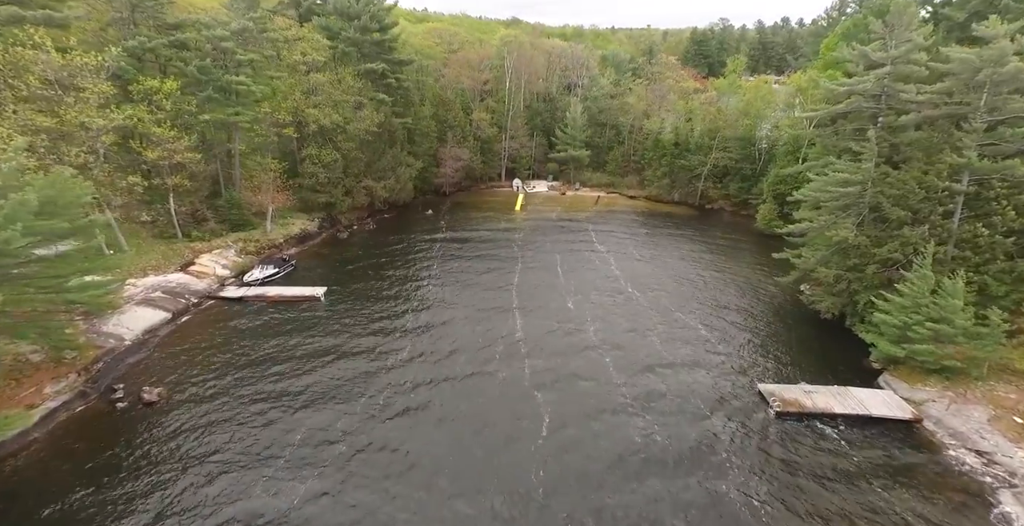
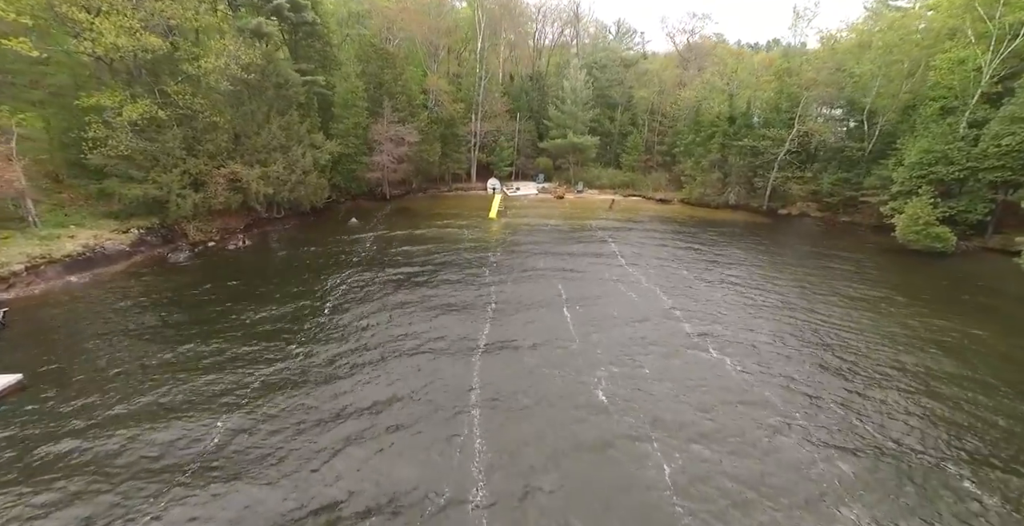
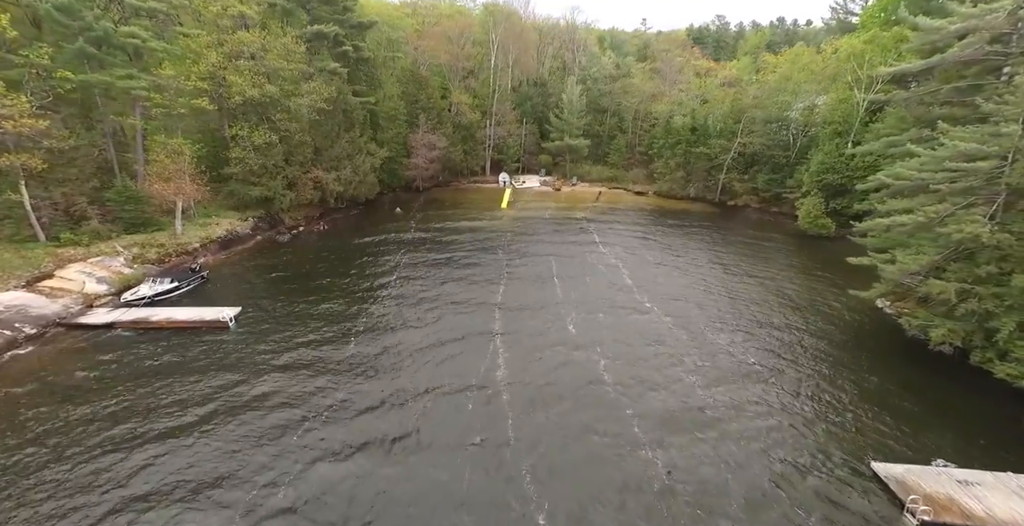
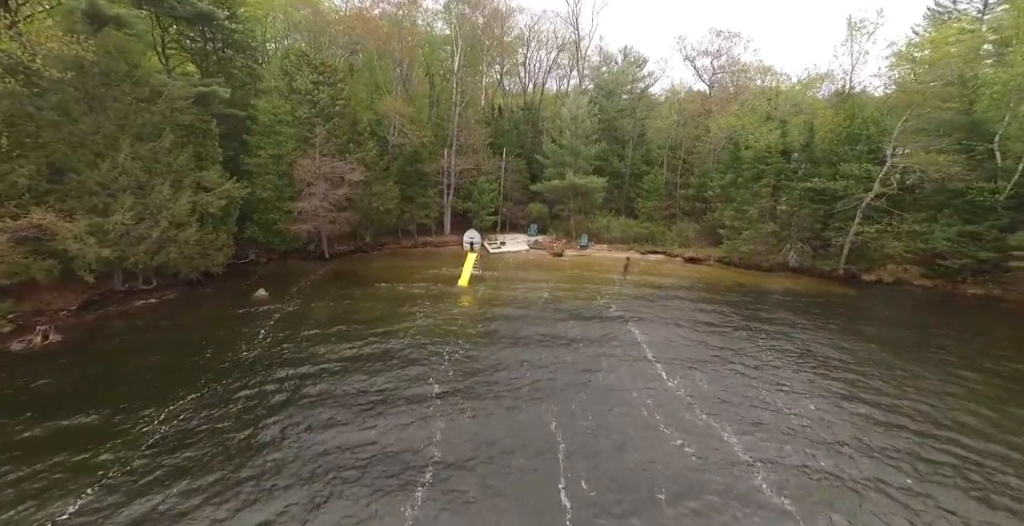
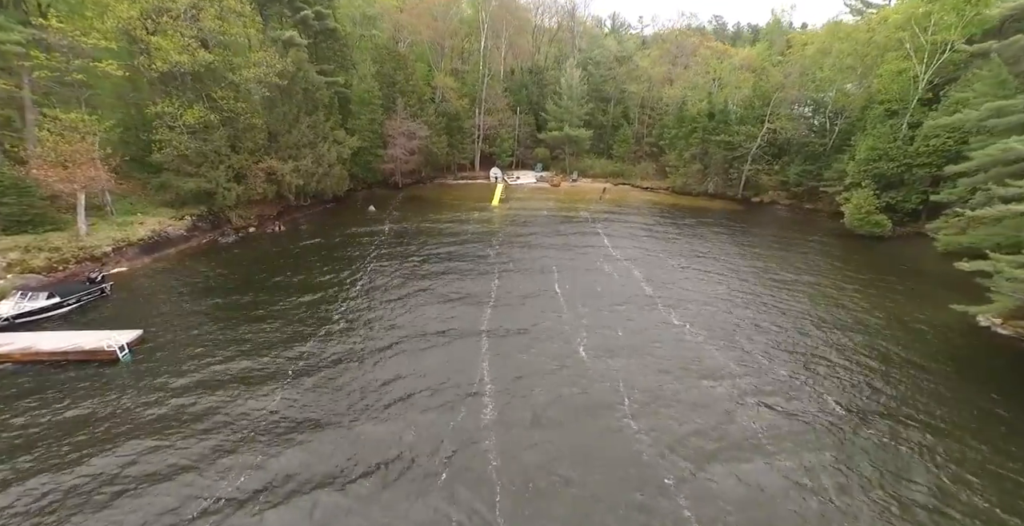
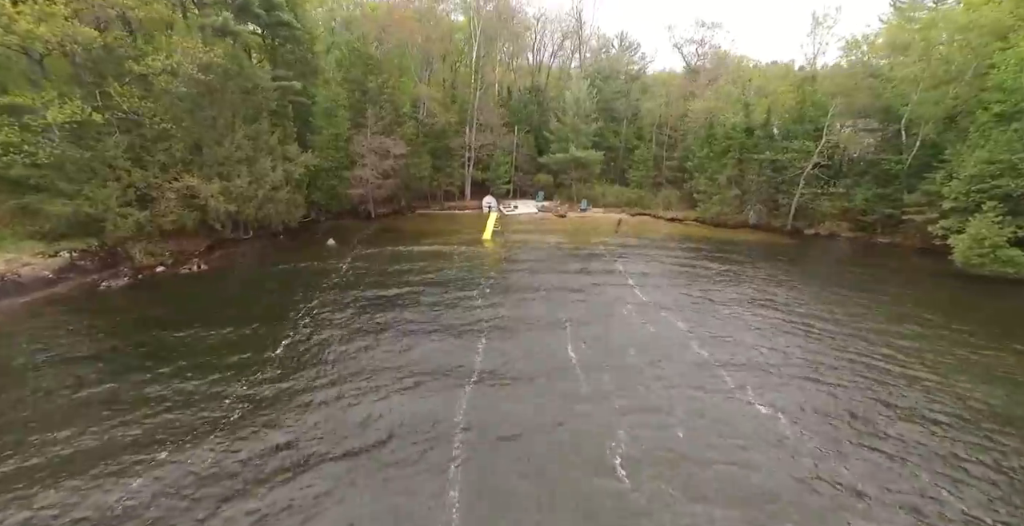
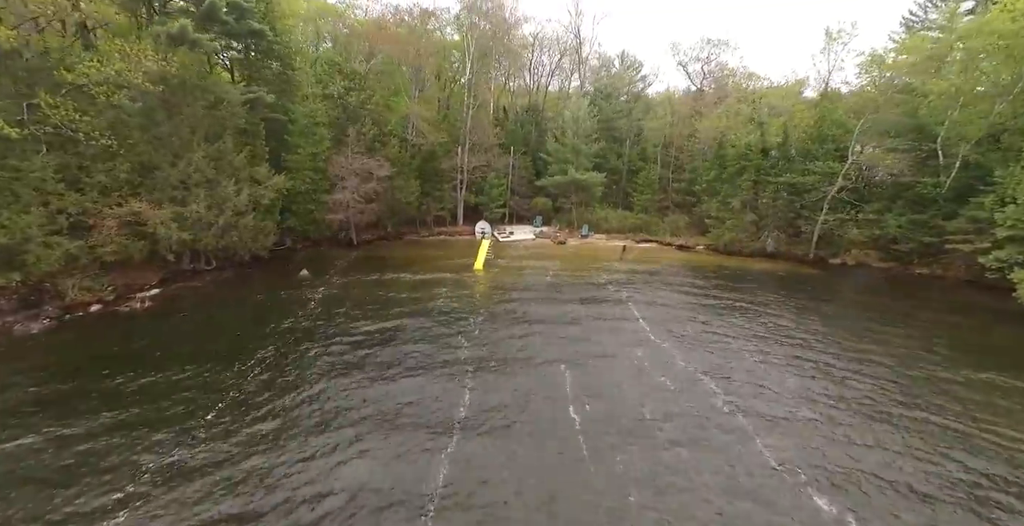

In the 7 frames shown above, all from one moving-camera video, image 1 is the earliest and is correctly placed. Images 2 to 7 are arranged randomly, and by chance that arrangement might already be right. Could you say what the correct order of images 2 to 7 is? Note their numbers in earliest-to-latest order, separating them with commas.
3, 5, 2, 6, 7, 4
